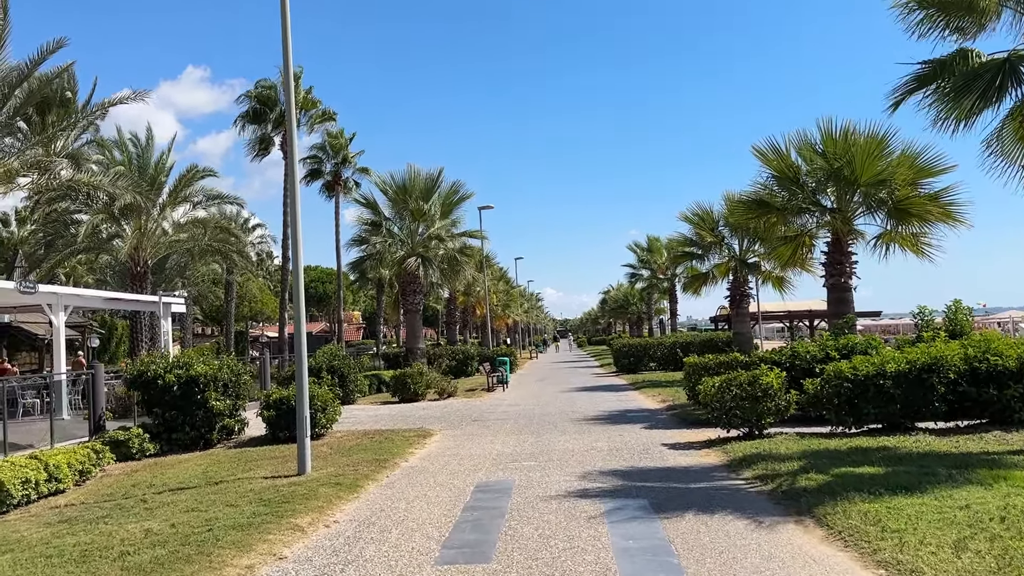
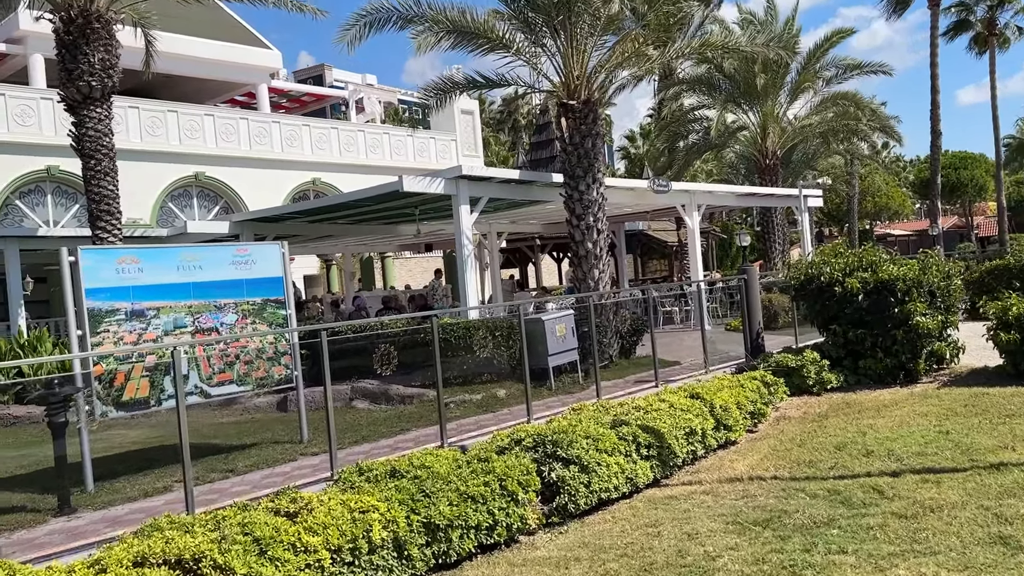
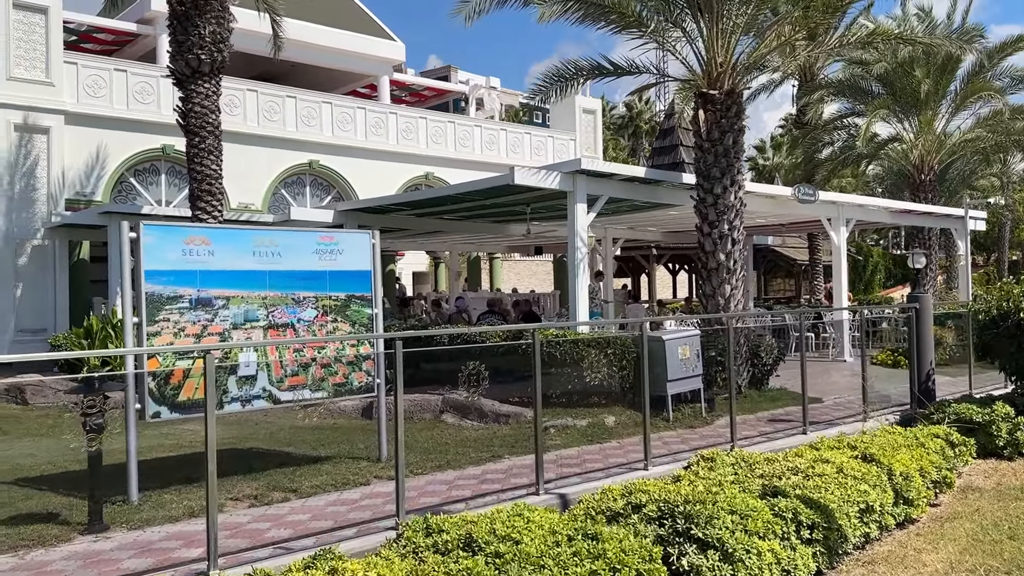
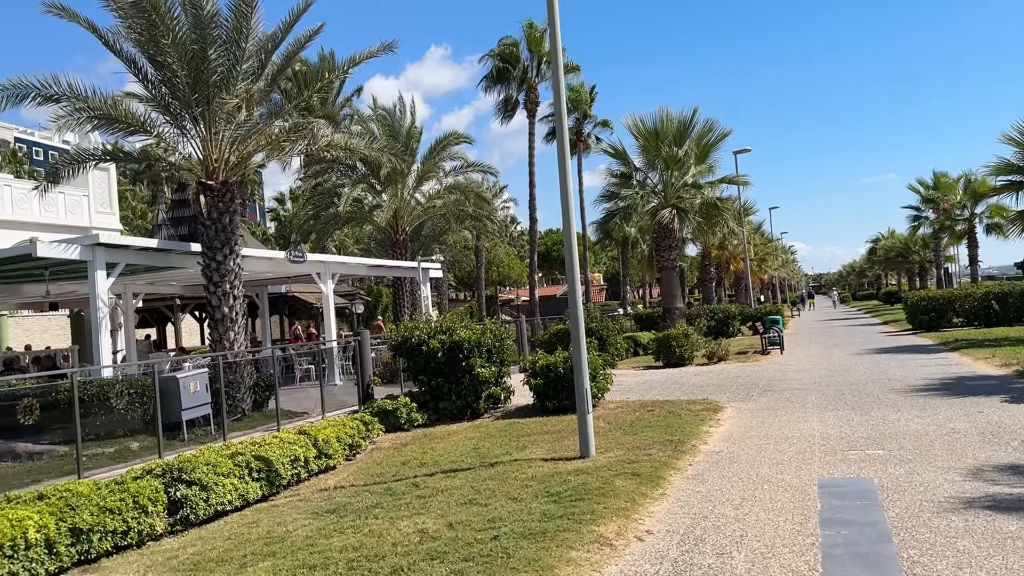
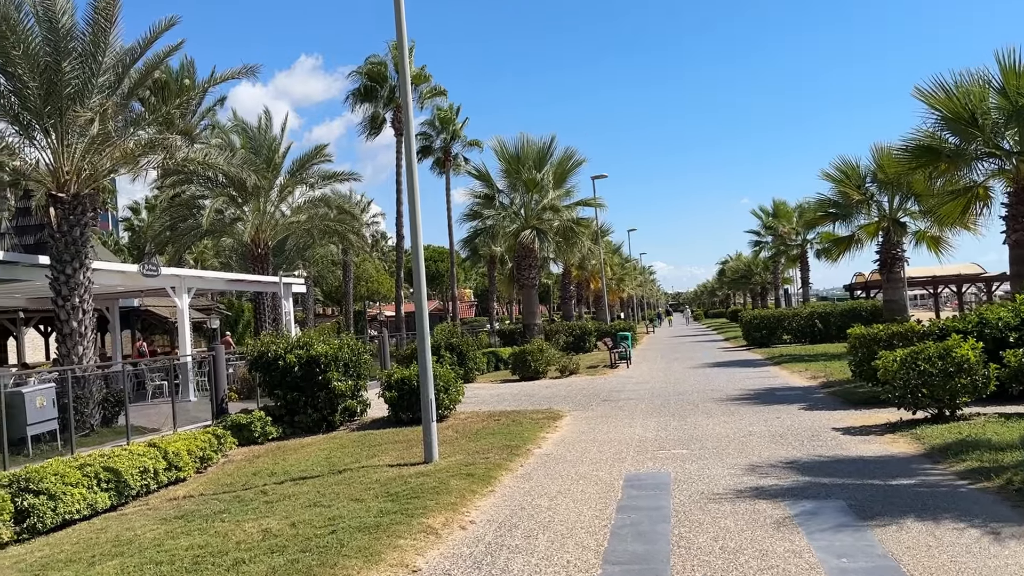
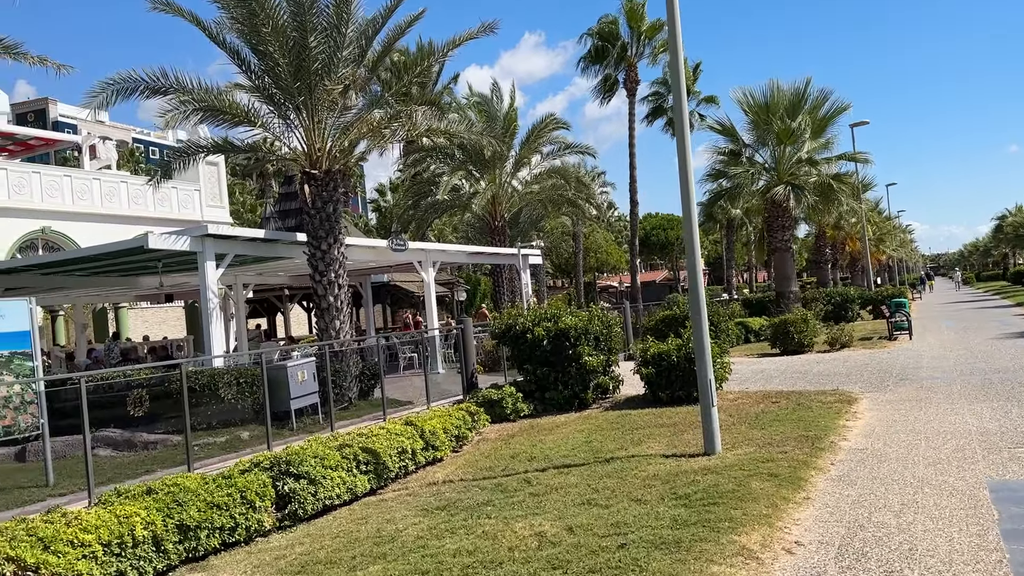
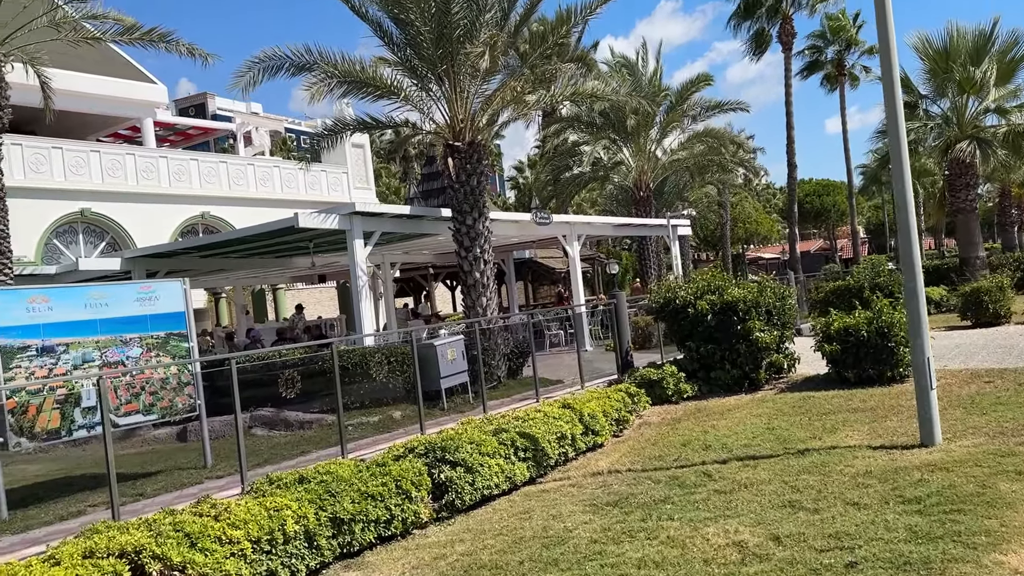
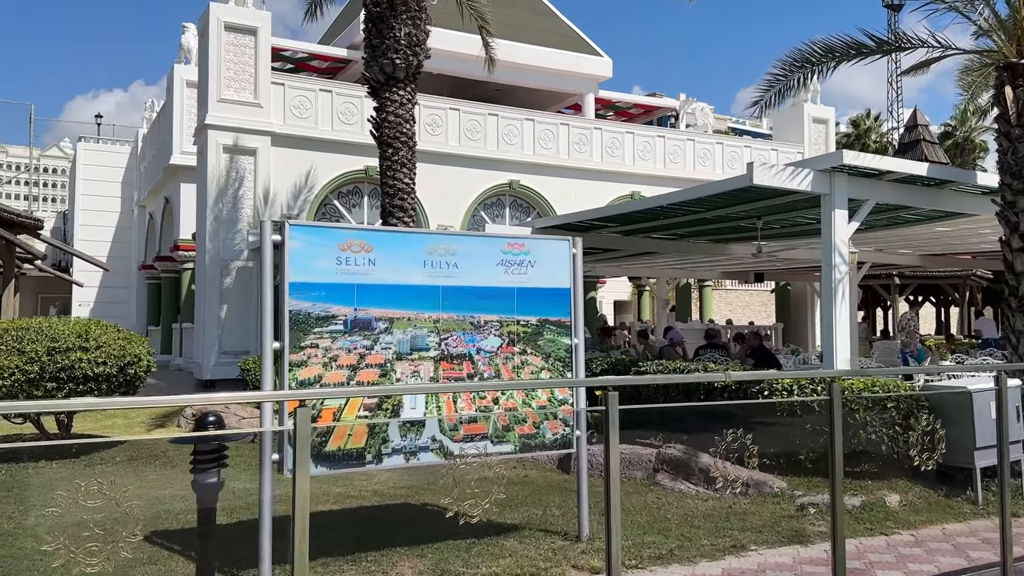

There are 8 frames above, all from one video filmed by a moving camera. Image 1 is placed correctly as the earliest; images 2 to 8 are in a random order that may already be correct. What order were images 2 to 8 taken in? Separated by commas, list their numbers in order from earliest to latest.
5, 4, 6, 7, 2, 3, 8
